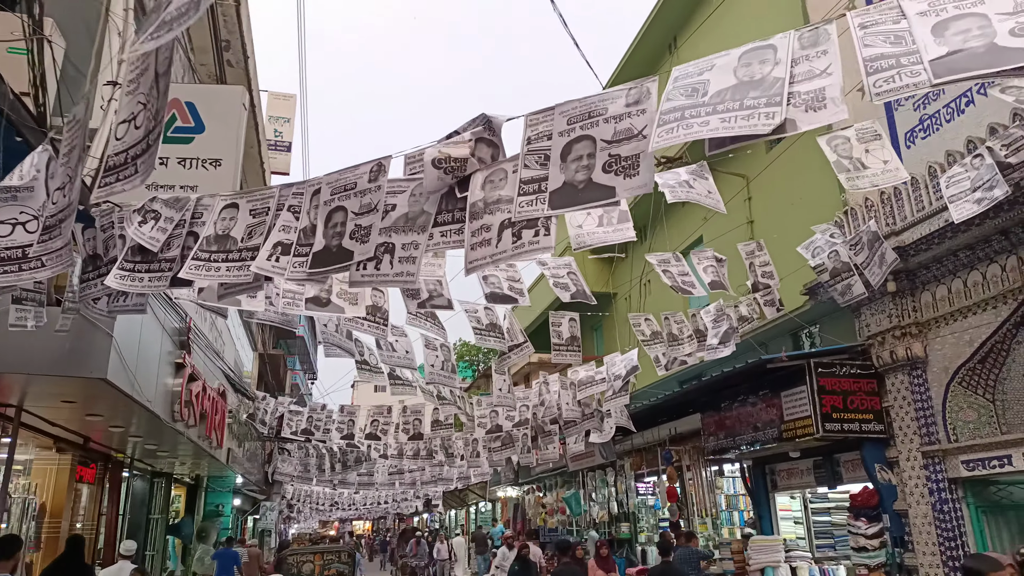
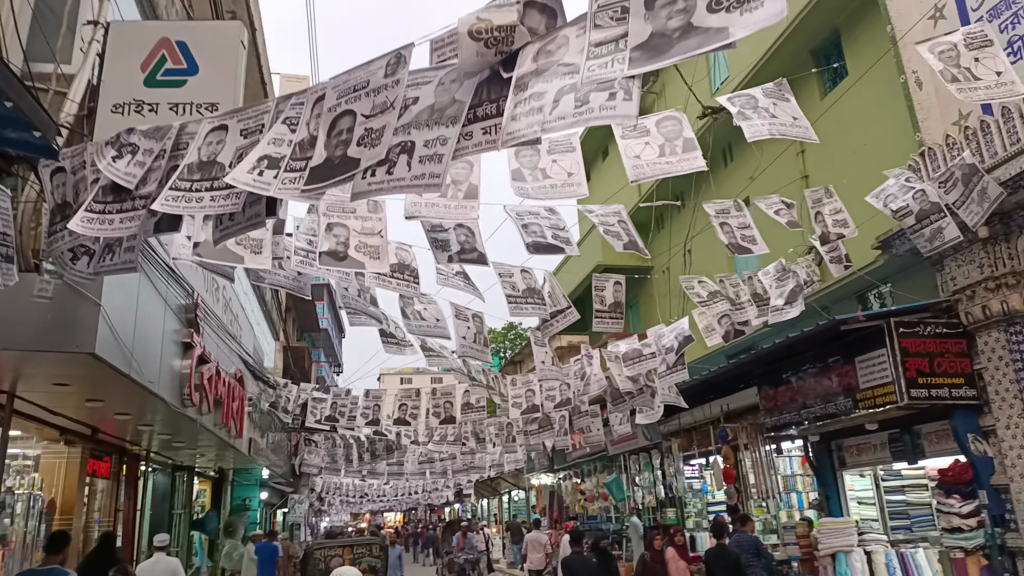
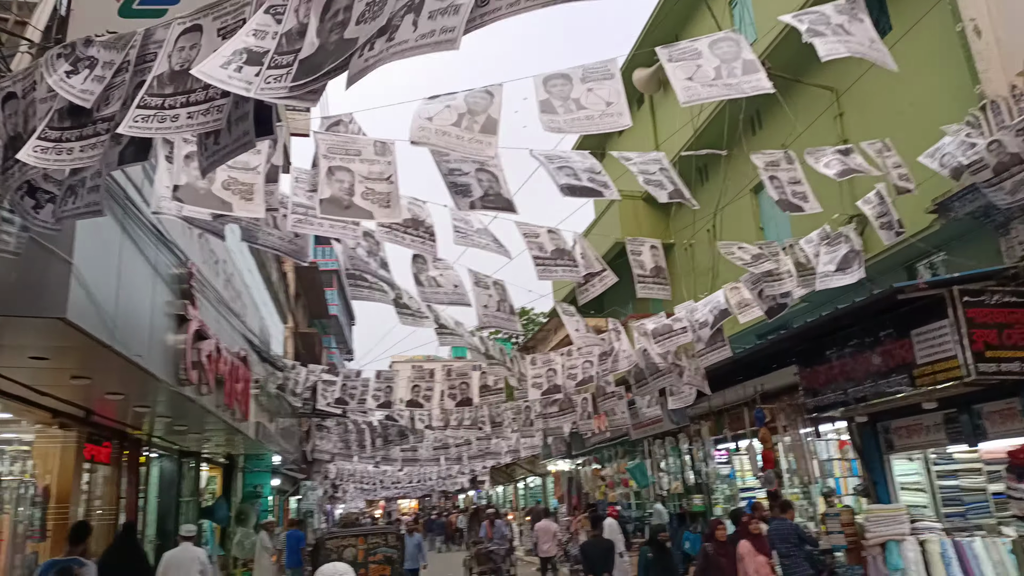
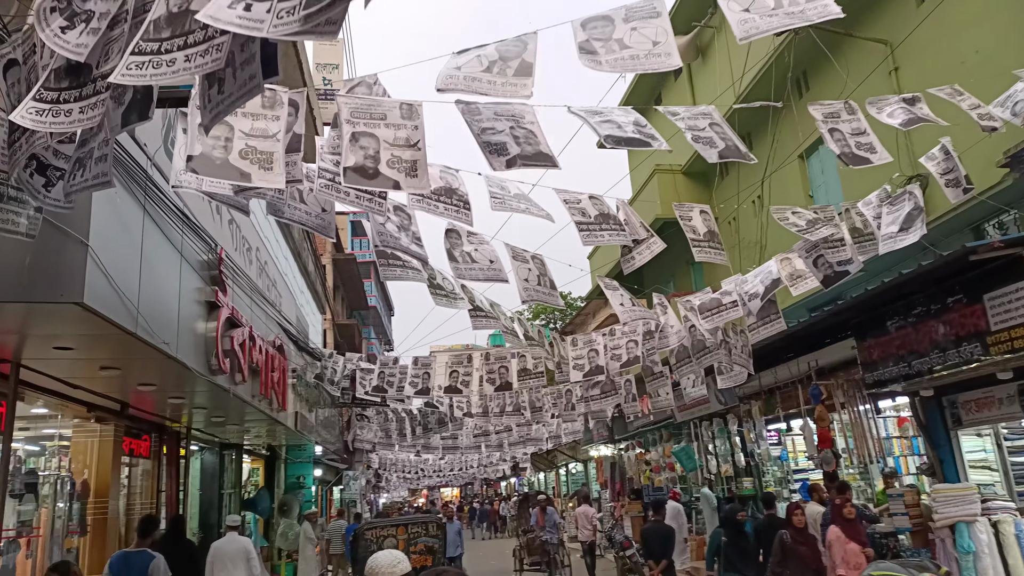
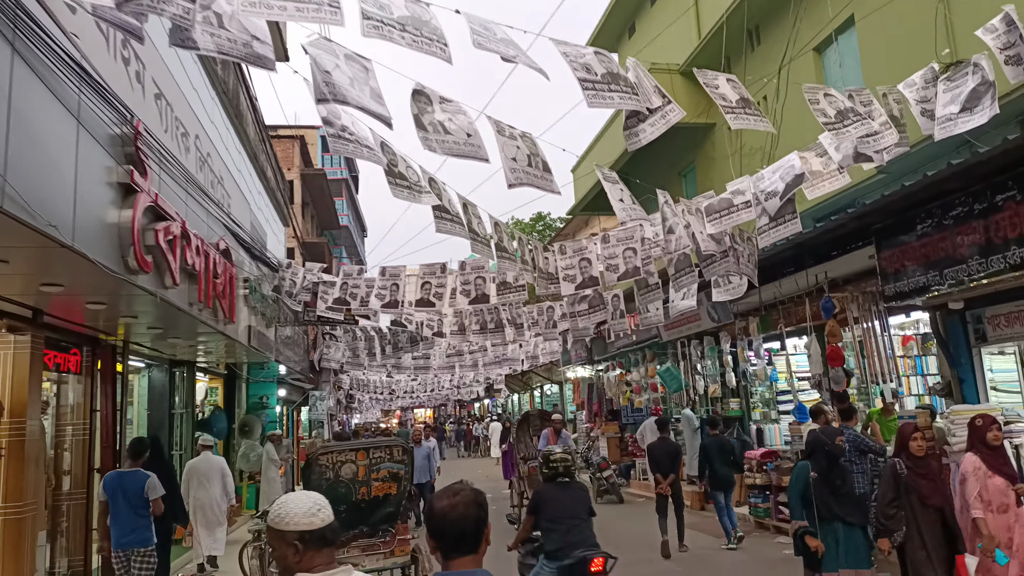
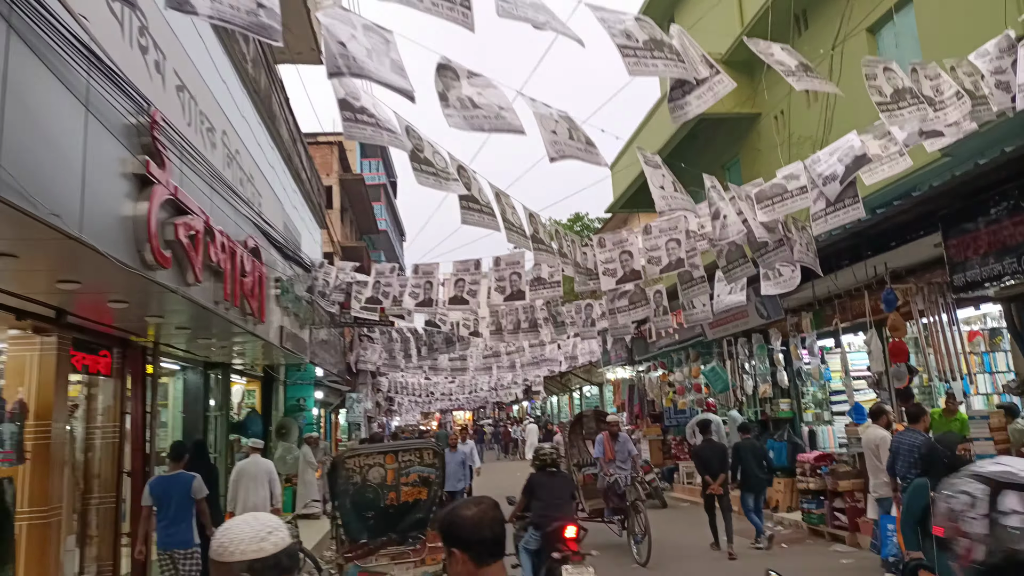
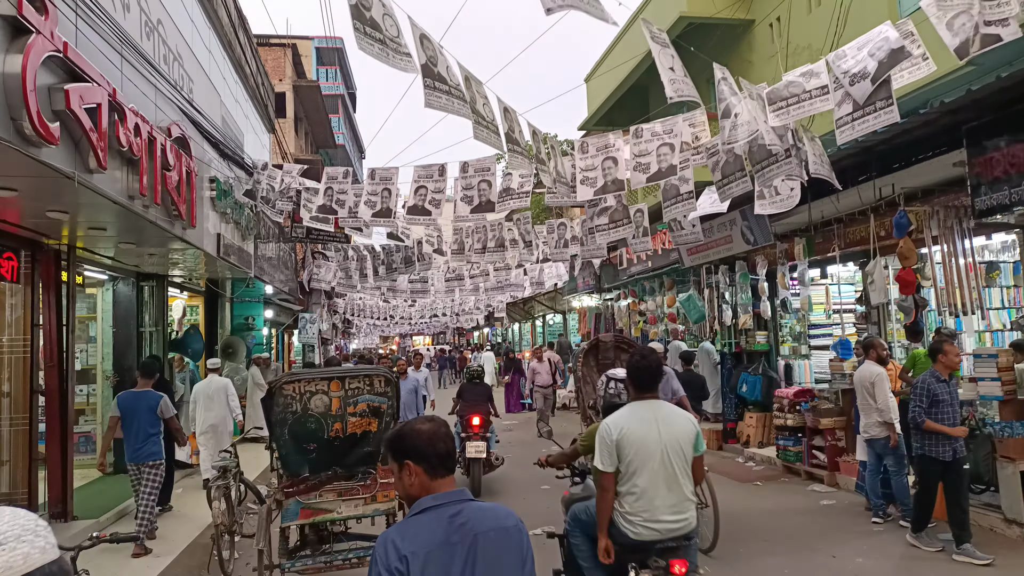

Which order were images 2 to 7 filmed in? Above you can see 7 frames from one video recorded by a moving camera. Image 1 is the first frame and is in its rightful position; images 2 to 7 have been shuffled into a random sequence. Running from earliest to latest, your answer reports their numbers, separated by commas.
2, 3, 4, 5, 6, 7
